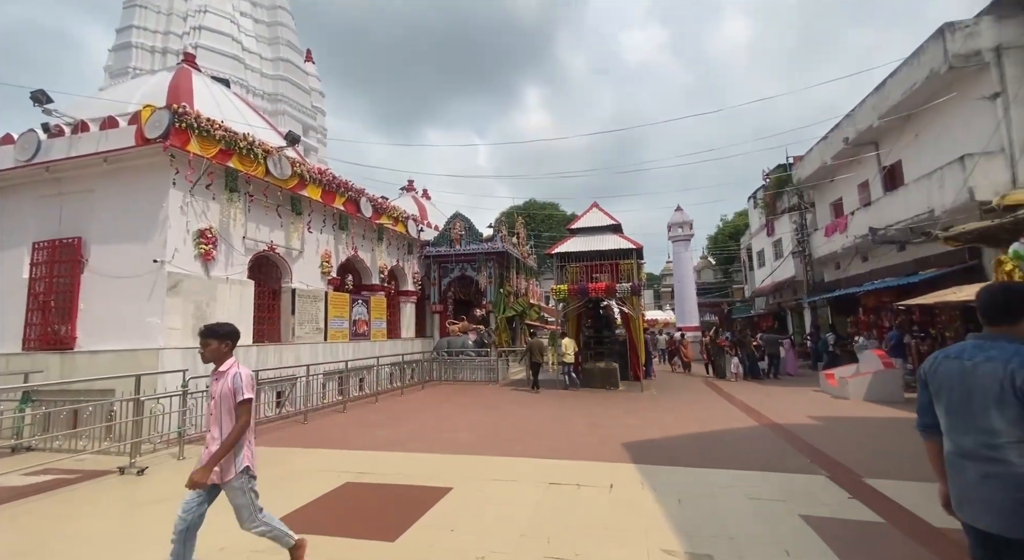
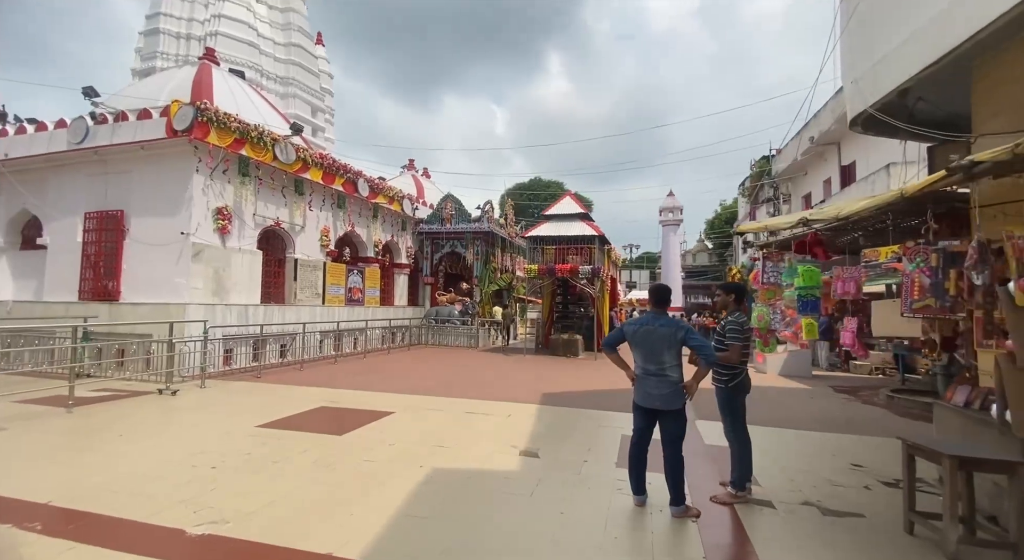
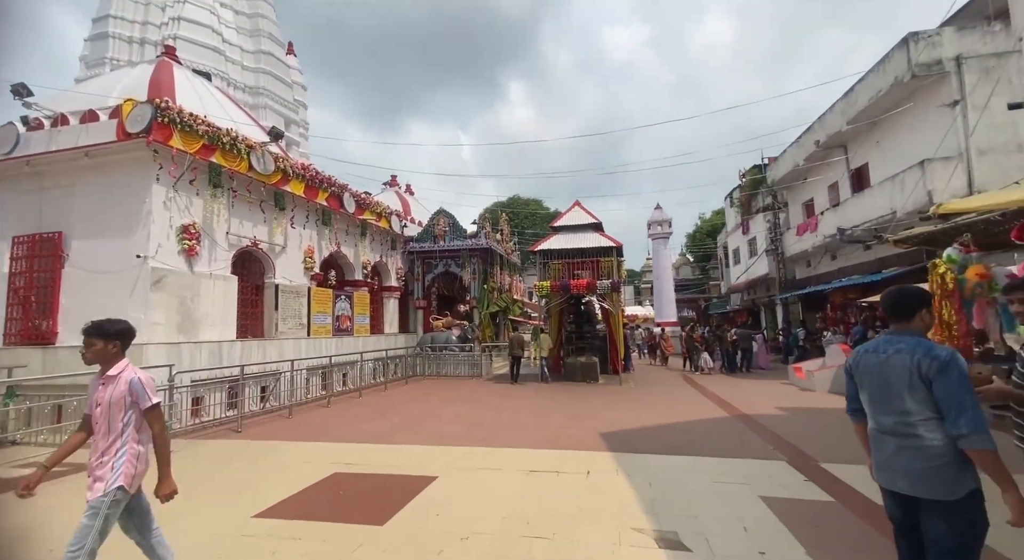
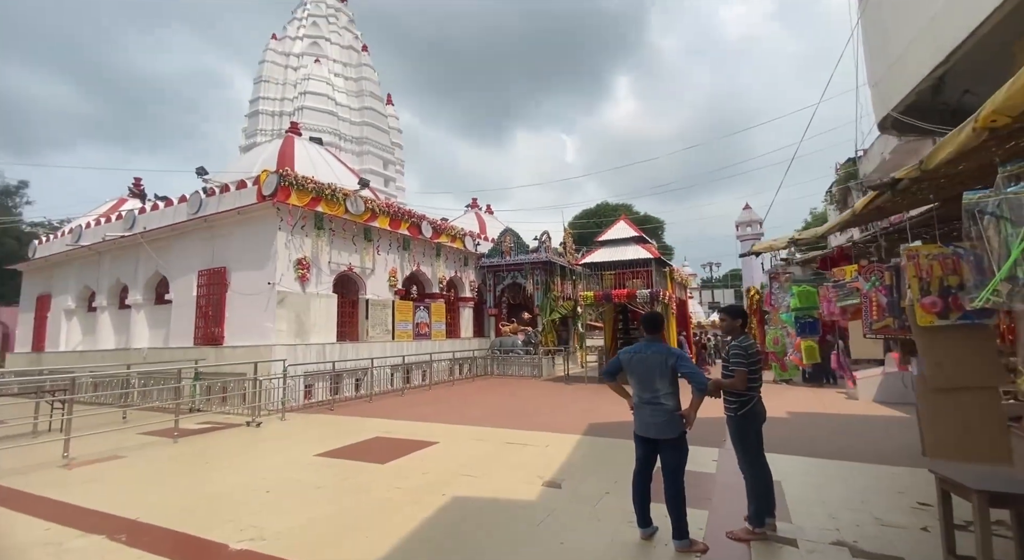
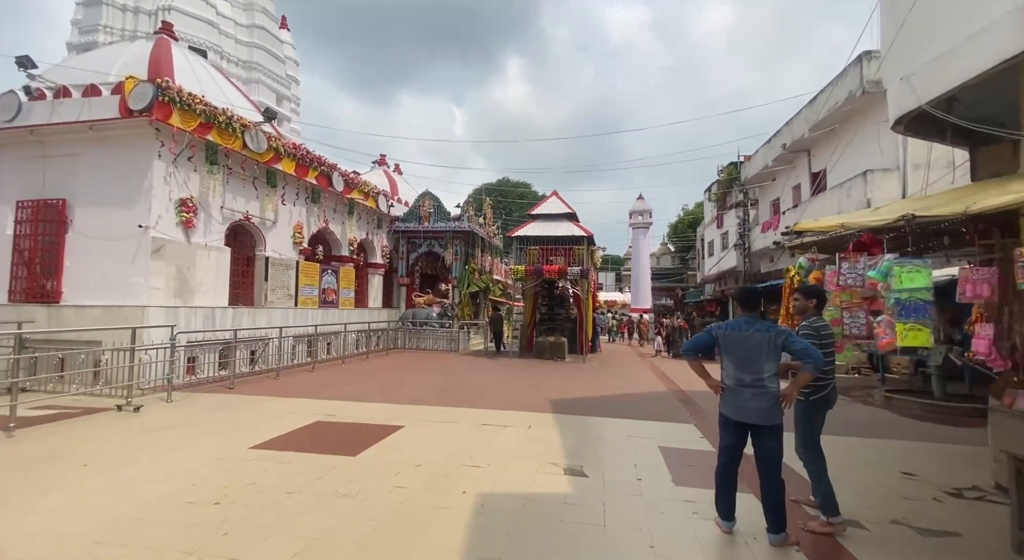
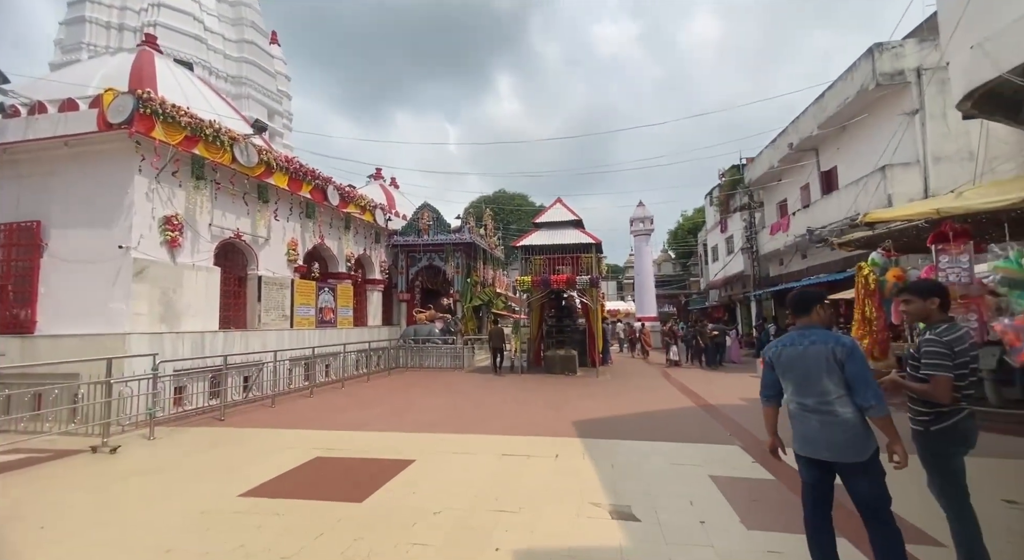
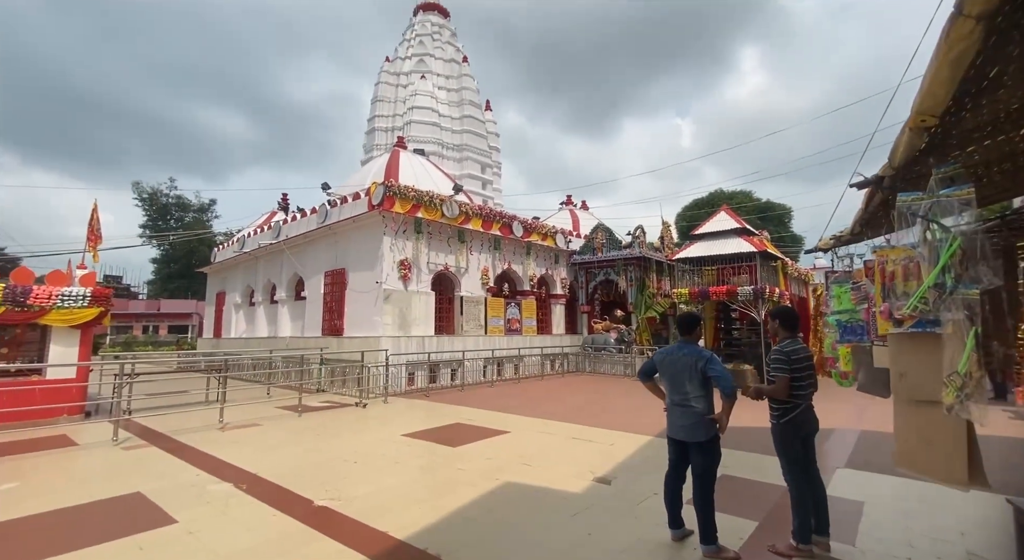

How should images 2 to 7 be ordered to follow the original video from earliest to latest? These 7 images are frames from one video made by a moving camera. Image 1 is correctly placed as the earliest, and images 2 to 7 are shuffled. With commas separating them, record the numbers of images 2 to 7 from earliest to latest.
3, 6, 5, 2, 4, 7
